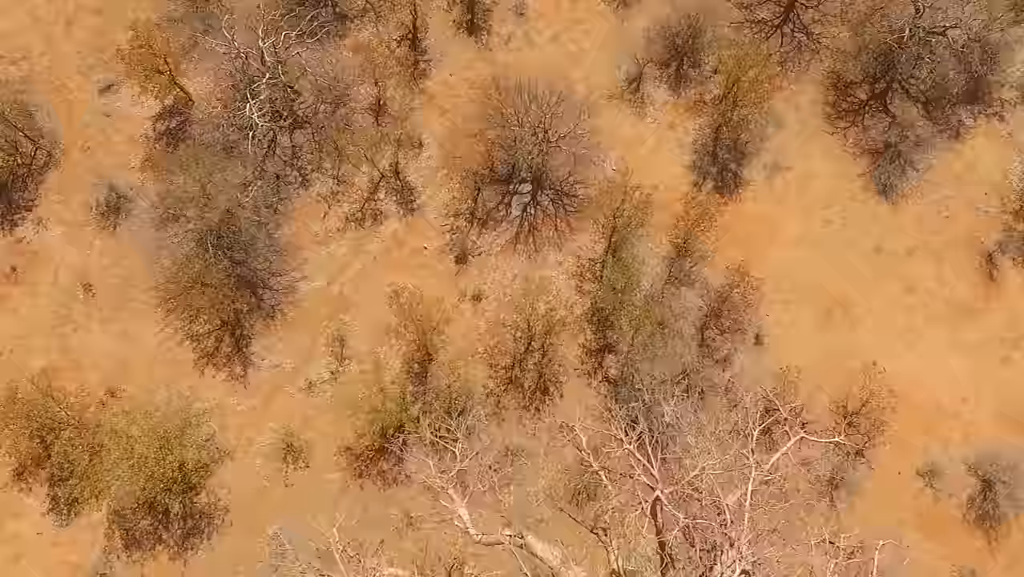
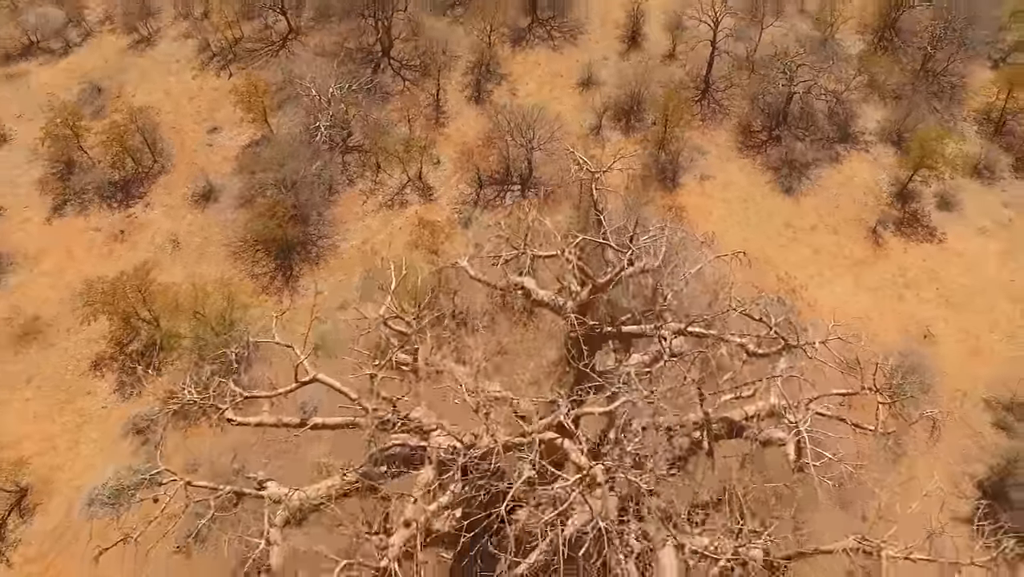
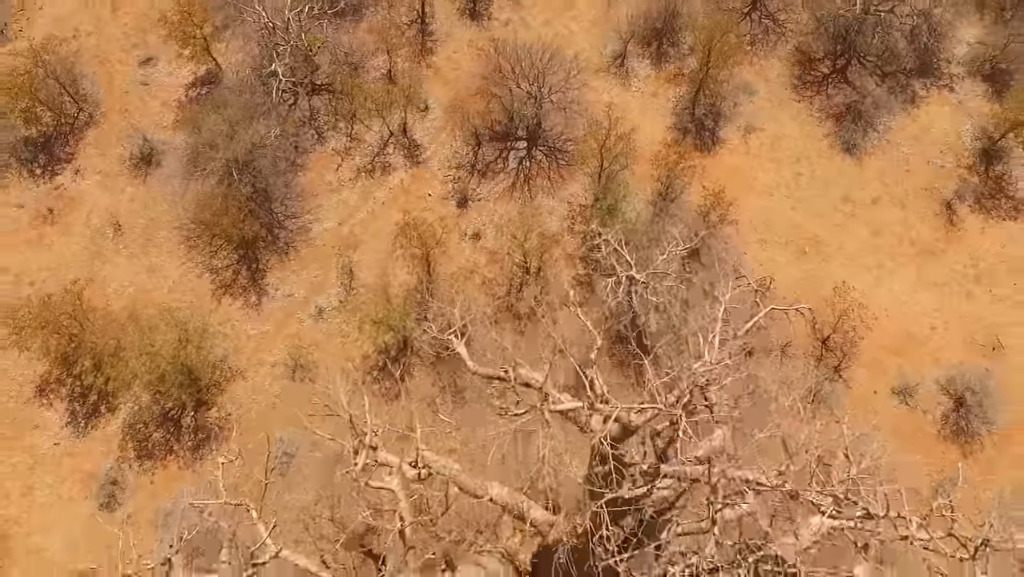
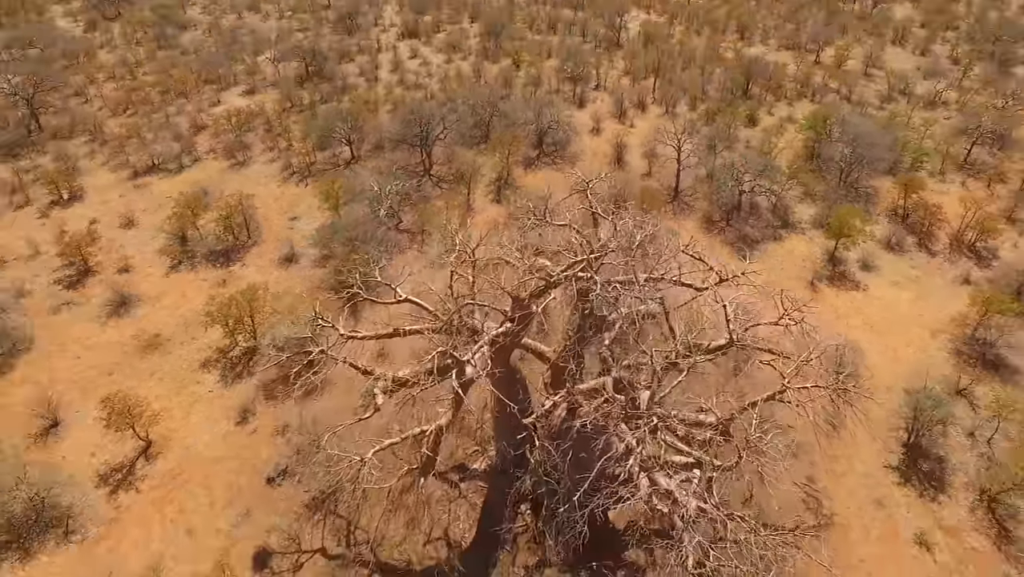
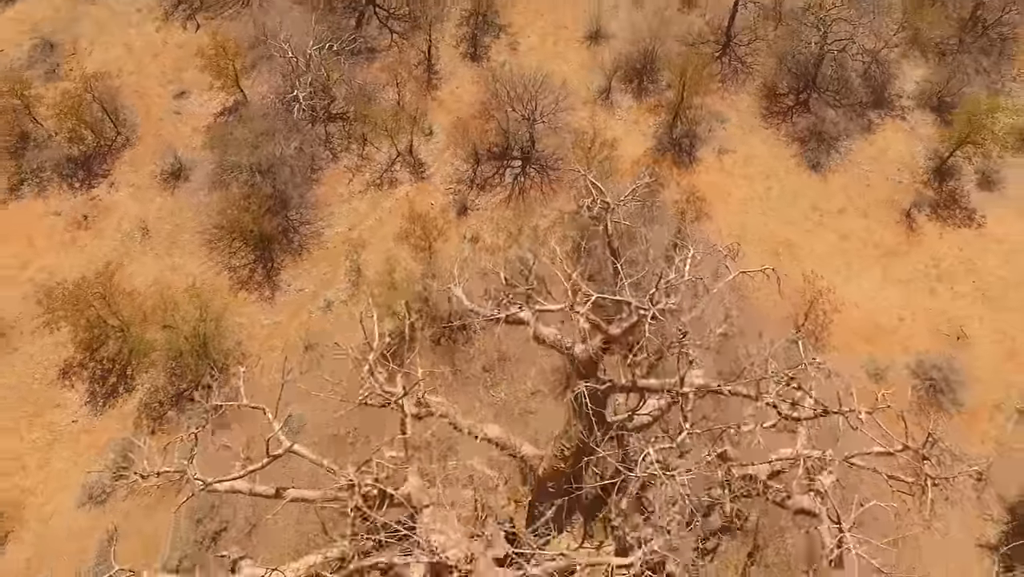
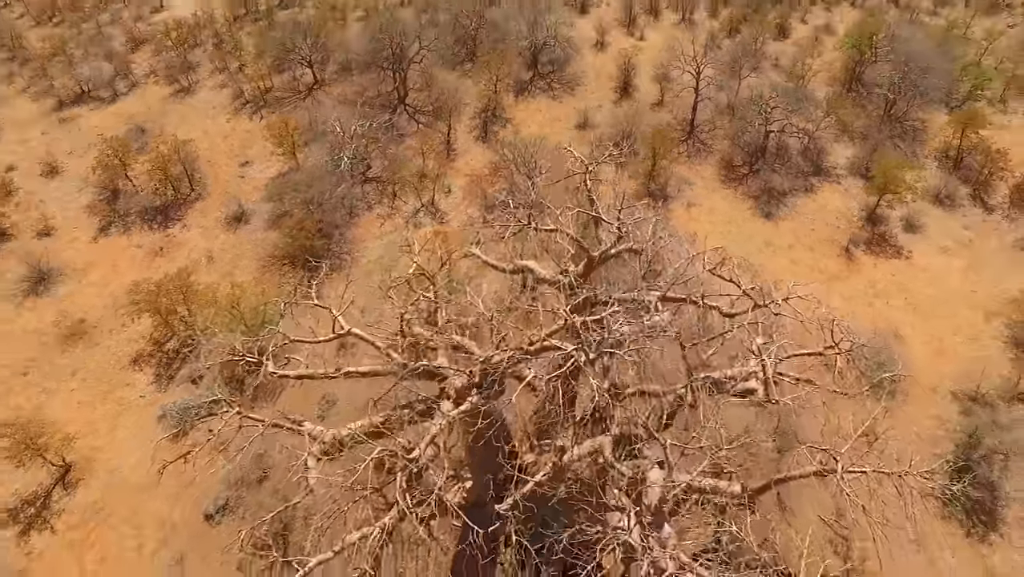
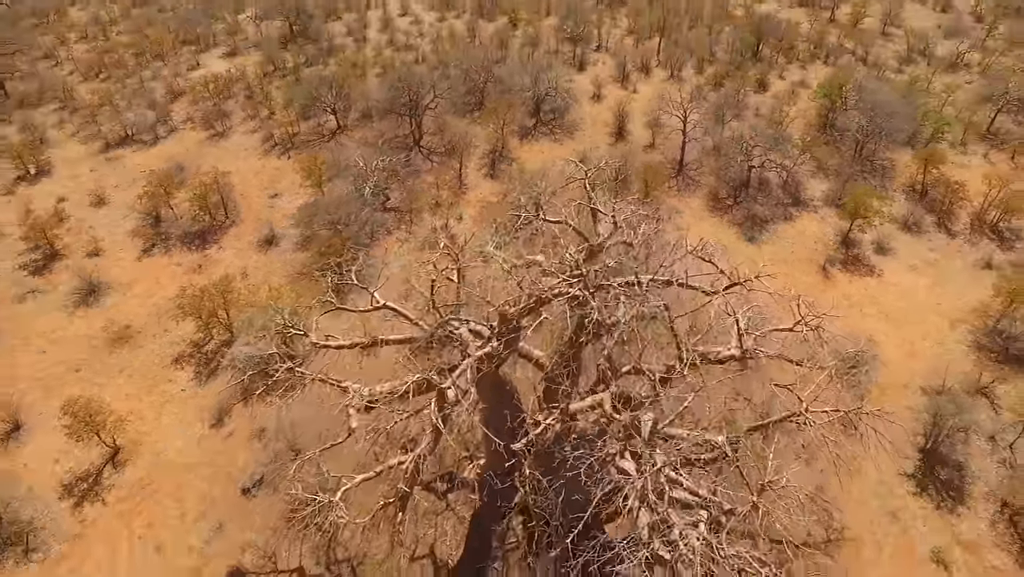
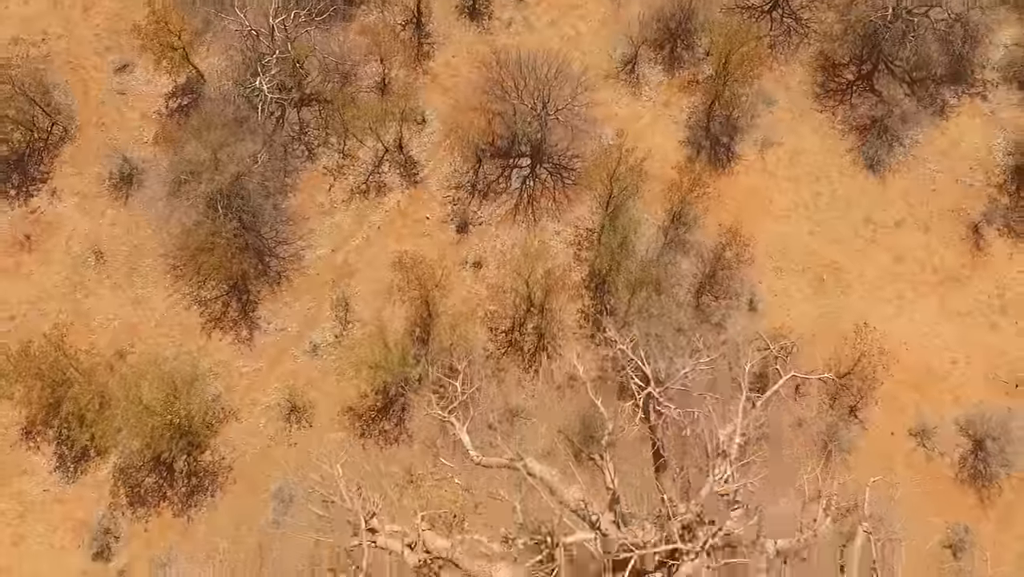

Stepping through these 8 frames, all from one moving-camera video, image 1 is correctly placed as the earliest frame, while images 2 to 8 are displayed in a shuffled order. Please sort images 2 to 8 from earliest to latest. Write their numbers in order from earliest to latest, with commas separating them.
8, 3, 5, 2, 6, 7, 4
